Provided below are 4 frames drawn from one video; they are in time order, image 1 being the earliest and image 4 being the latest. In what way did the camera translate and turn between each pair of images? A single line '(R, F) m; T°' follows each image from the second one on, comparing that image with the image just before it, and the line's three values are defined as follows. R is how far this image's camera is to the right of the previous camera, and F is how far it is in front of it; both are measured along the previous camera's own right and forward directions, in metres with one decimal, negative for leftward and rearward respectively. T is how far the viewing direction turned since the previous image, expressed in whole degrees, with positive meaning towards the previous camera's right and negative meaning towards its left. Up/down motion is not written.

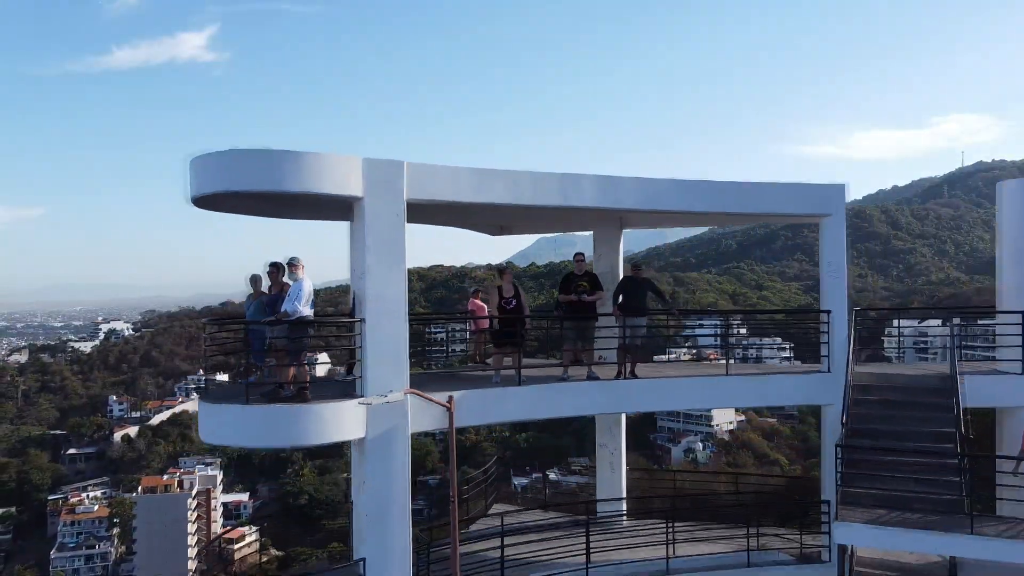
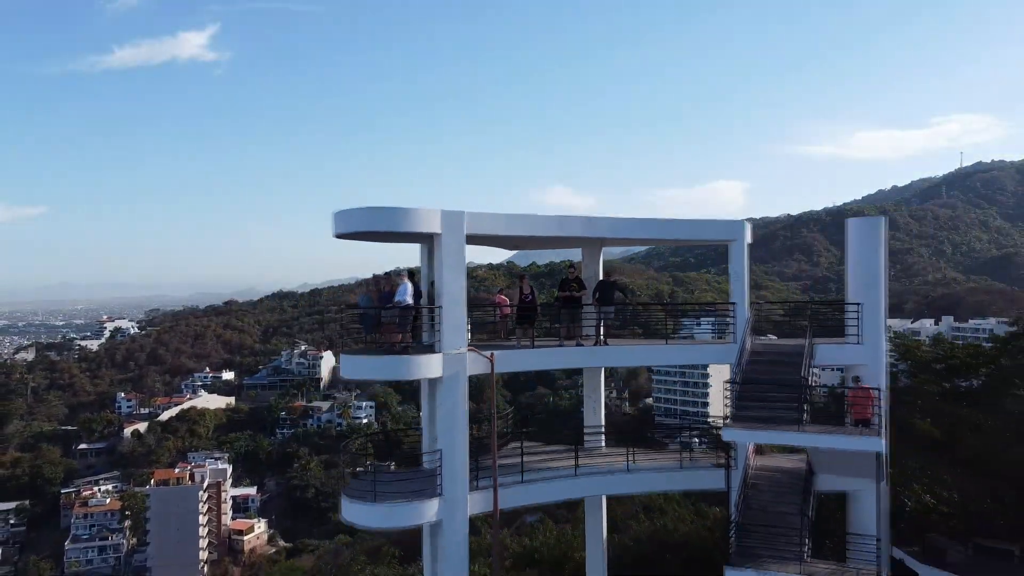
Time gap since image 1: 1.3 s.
(-0.1, -1.9) m; 0°
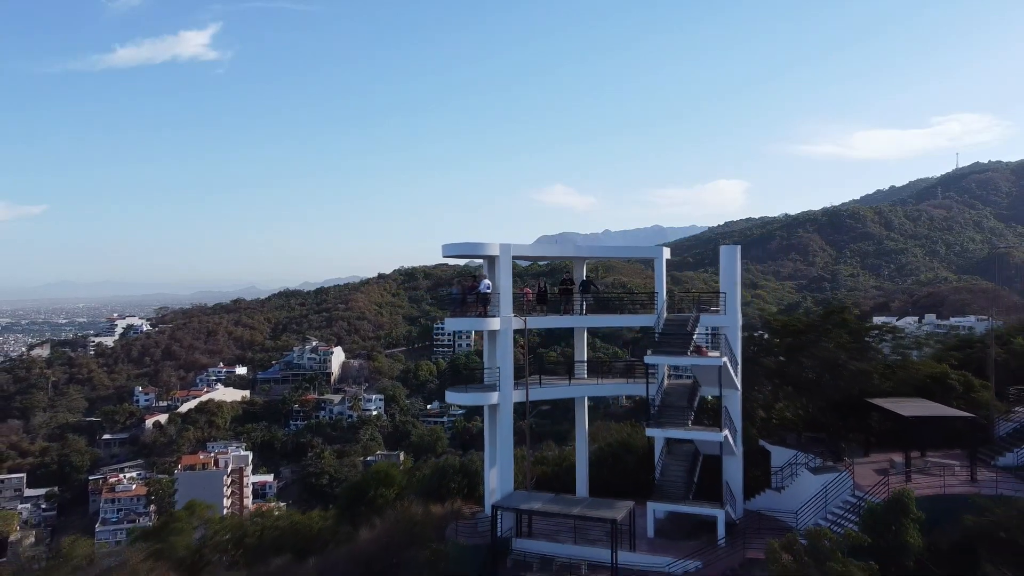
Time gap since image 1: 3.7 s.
(-0.3, -4.3) m; 0°
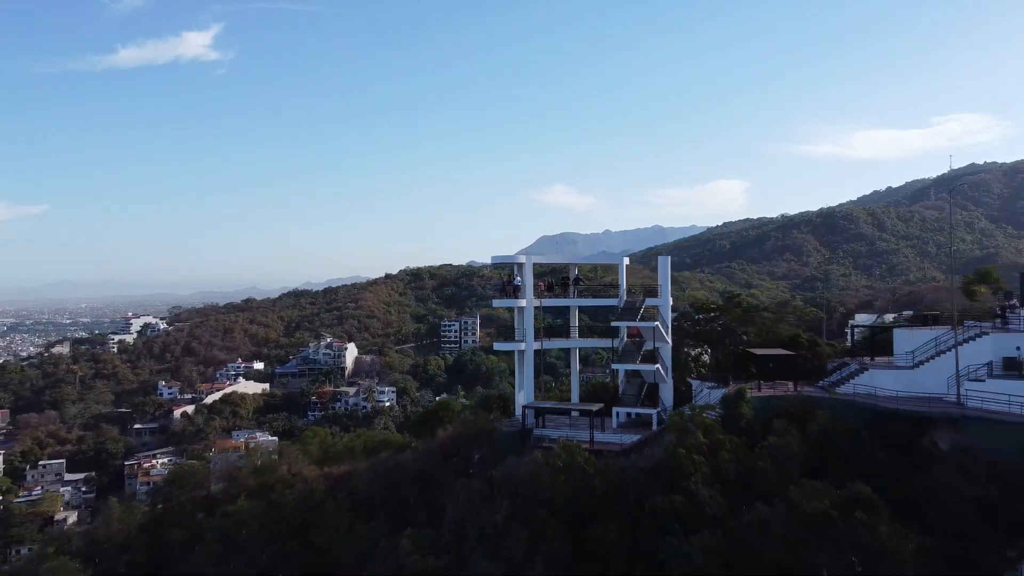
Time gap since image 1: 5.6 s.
(-0.5, -6.3) m; 0°
